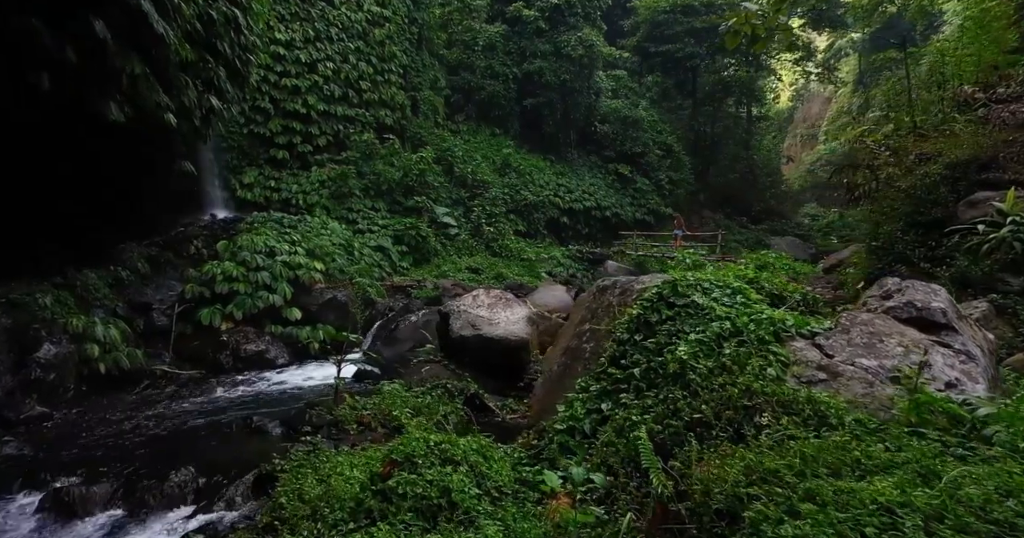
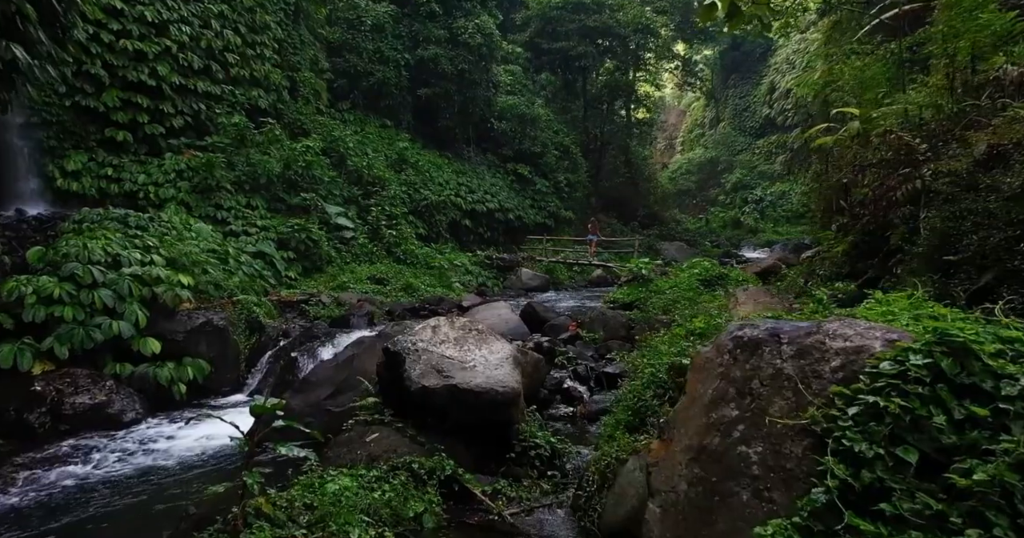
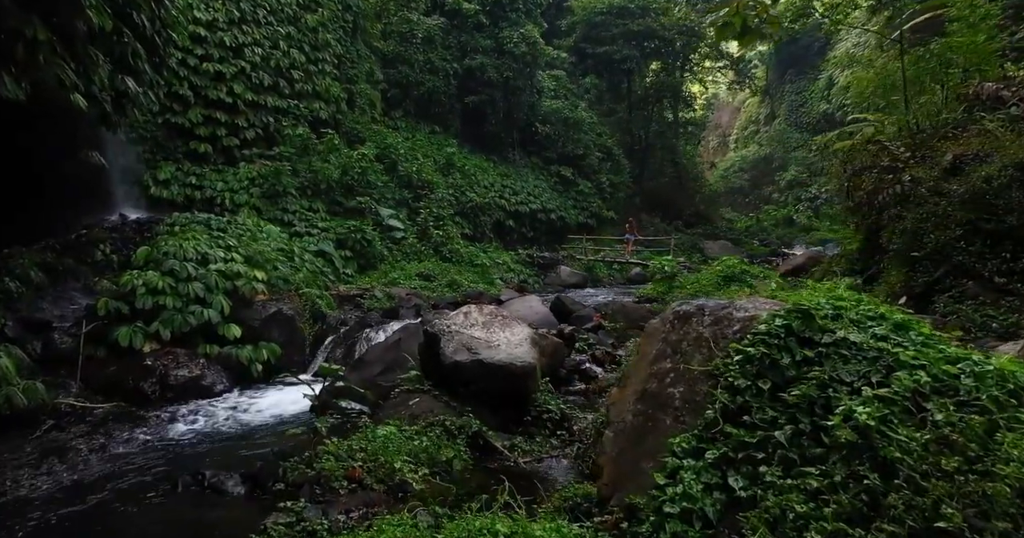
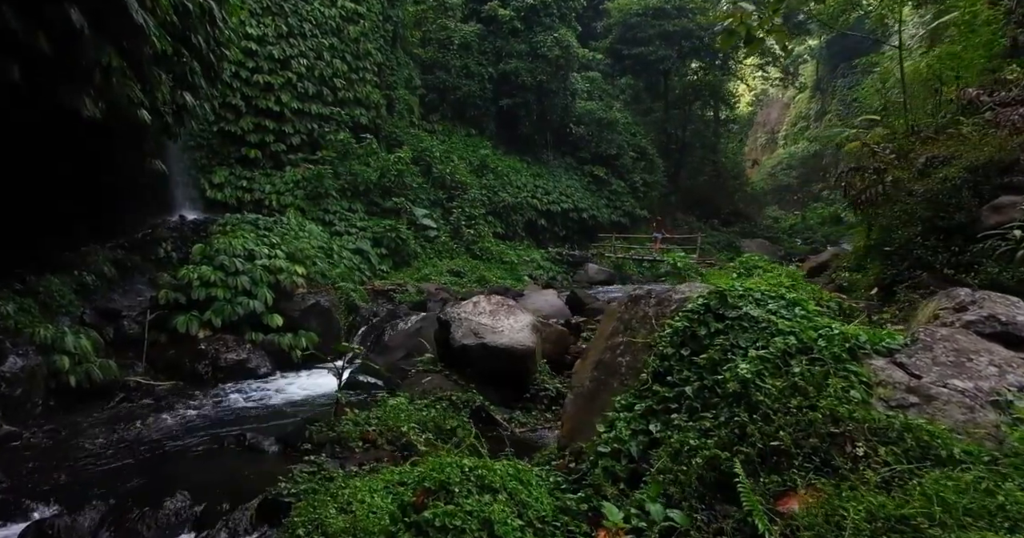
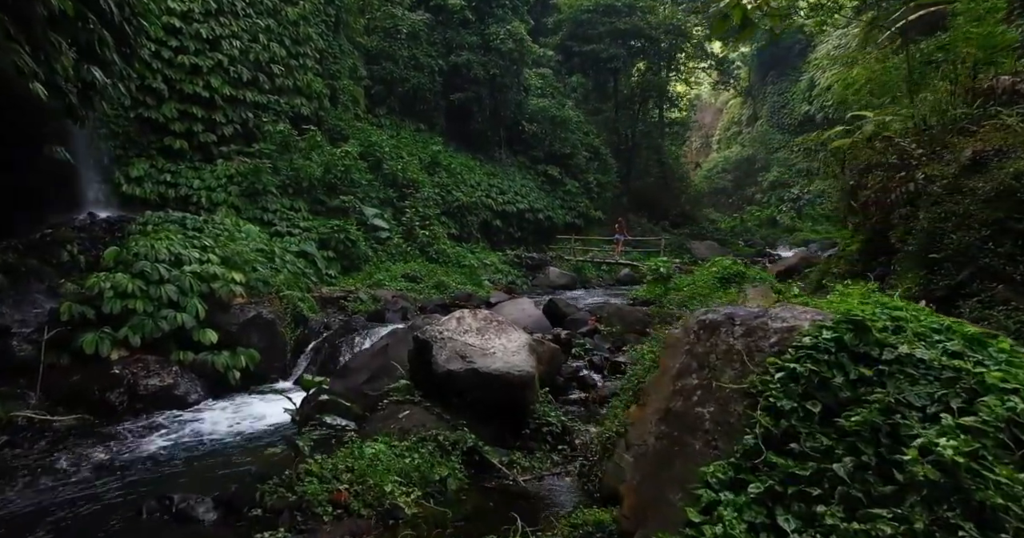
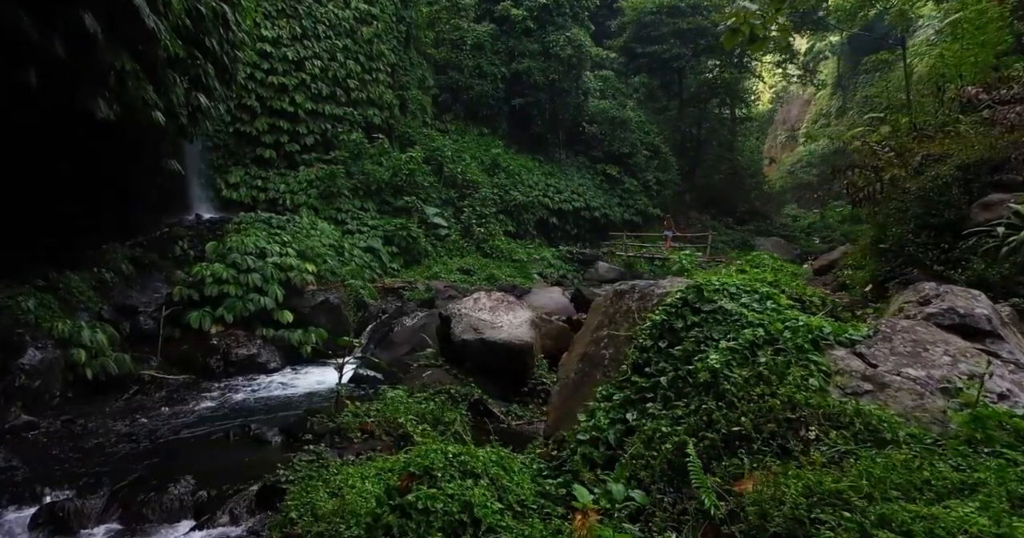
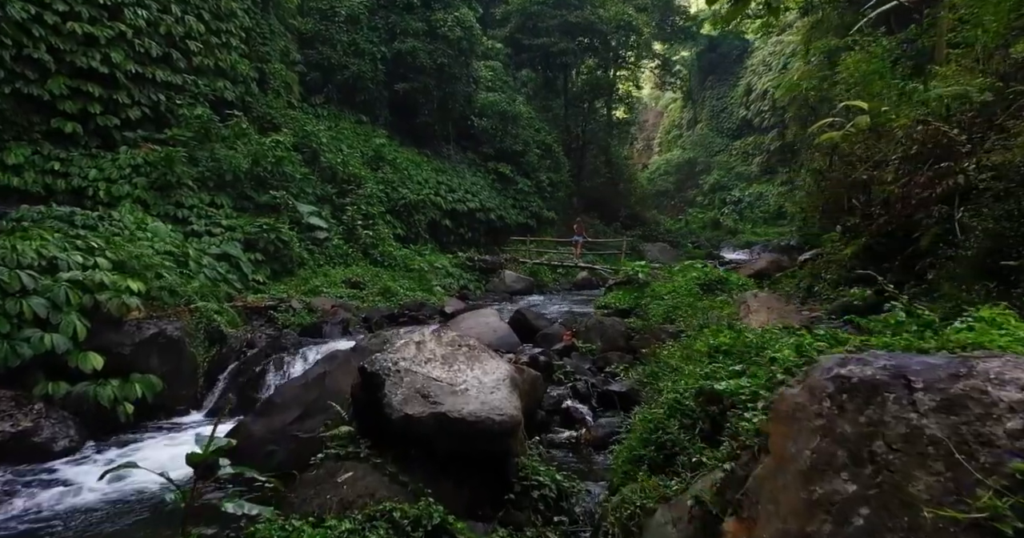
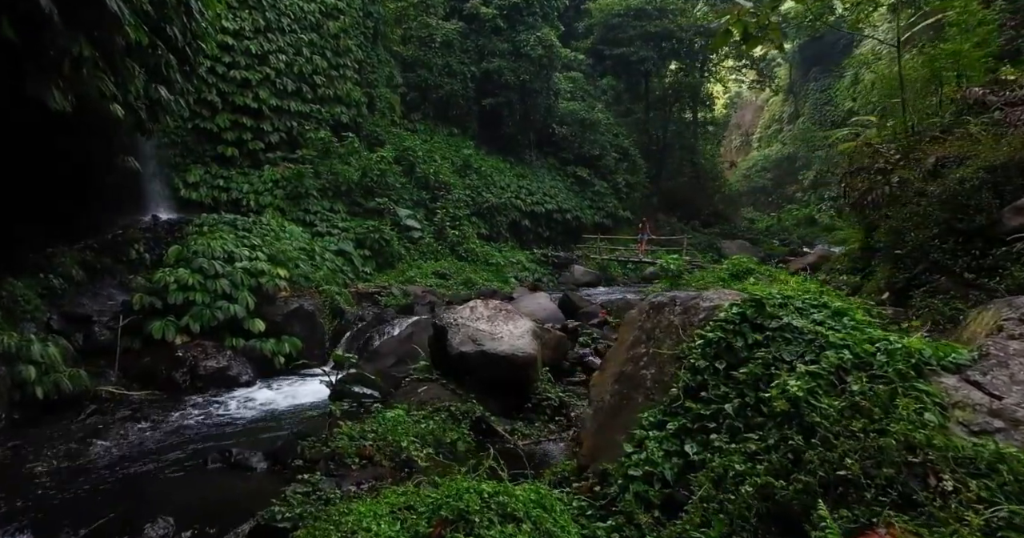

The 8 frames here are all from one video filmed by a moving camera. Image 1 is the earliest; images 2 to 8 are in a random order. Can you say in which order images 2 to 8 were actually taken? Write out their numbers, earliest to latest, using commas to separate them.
6, 4, 8, 3, 5, 2, 7
